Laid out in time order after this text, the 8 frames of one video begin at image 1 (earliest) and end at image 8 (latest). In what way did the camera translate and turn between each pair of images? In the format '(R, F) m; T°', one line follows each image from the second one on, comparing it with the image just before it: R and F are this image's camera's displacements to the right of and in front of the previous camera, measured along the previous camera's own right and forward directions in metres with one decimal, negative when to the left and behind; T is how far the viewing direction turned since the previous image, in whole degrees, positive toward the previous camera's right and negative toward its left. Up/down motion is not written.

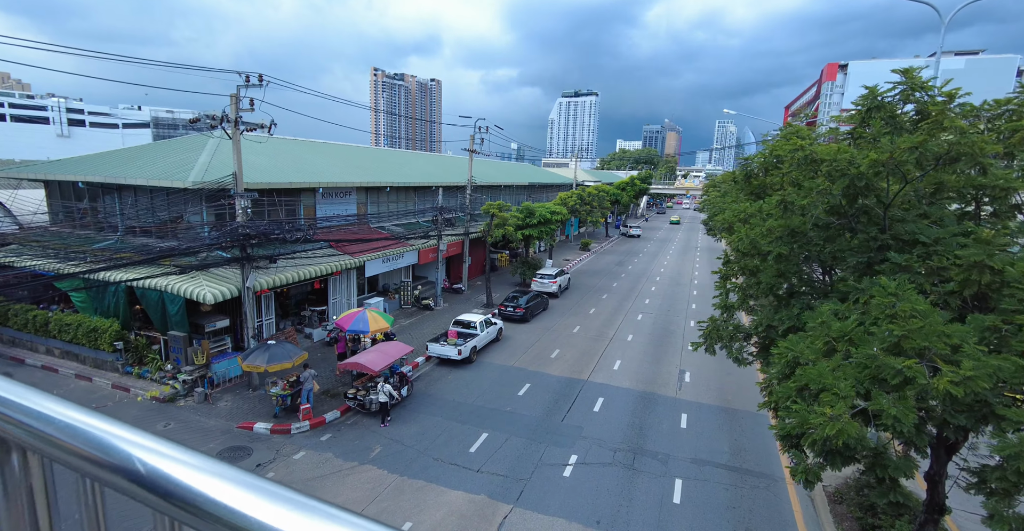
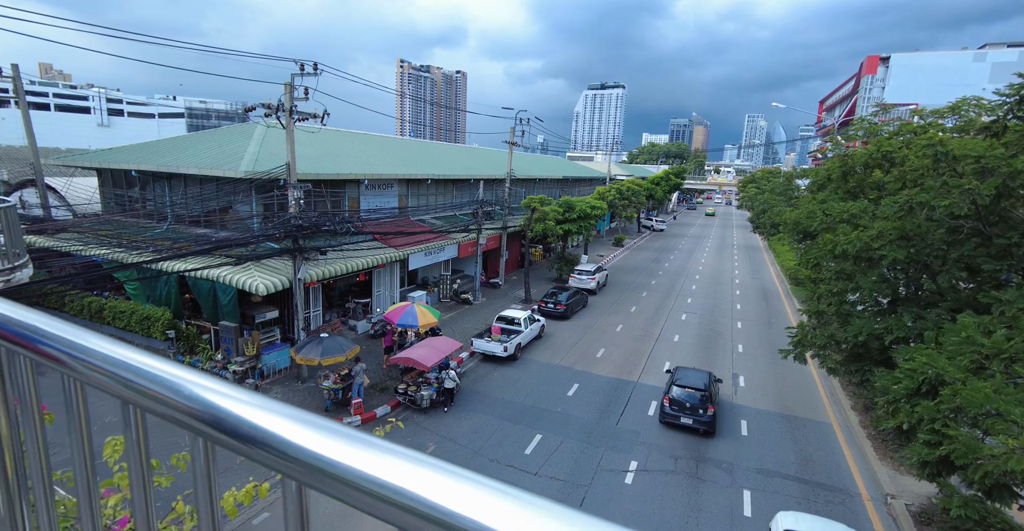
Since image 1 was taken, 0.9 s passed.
(-0.8, +0.3) m; -2°
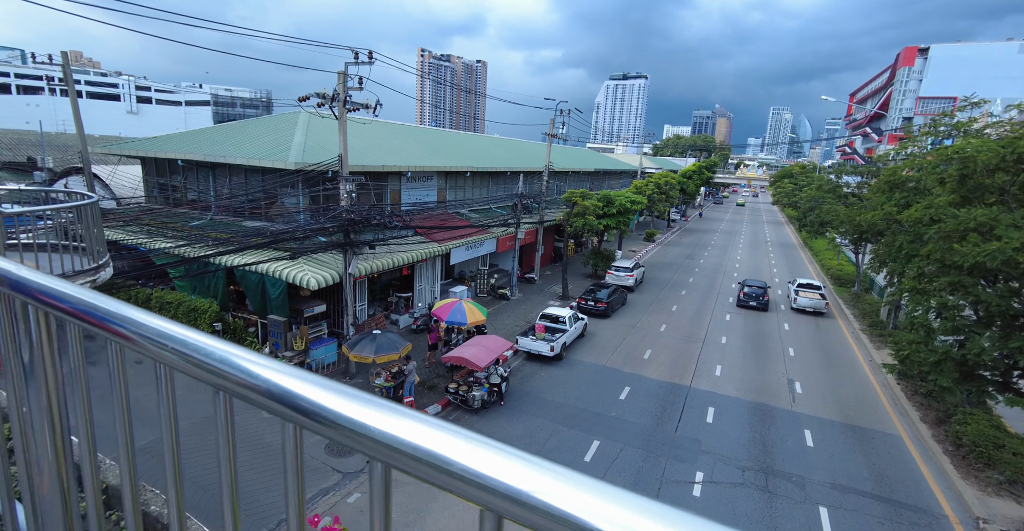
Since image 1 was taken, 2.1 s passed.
(-1.0, +0.4) m; -2°
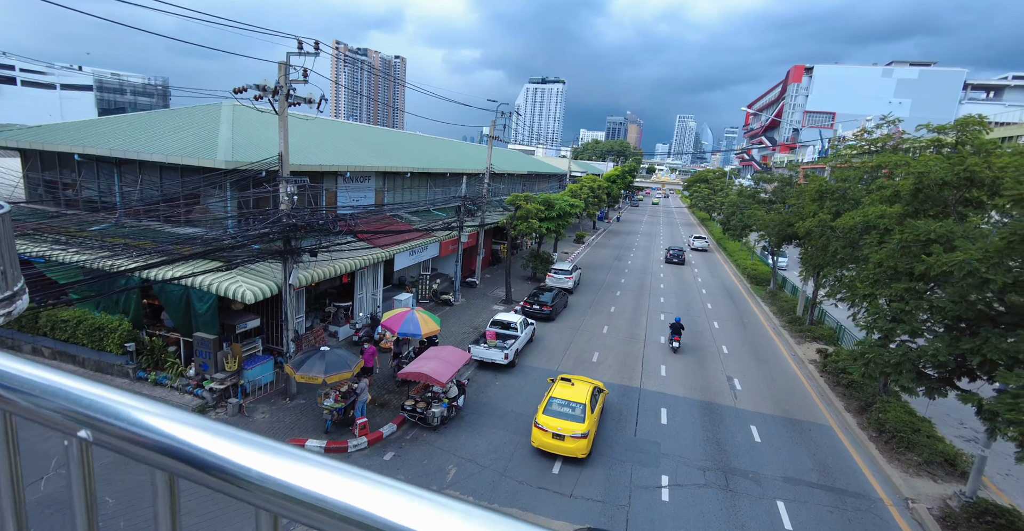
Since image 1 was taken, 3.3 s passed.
(-0.9, +0.4) m; +9°
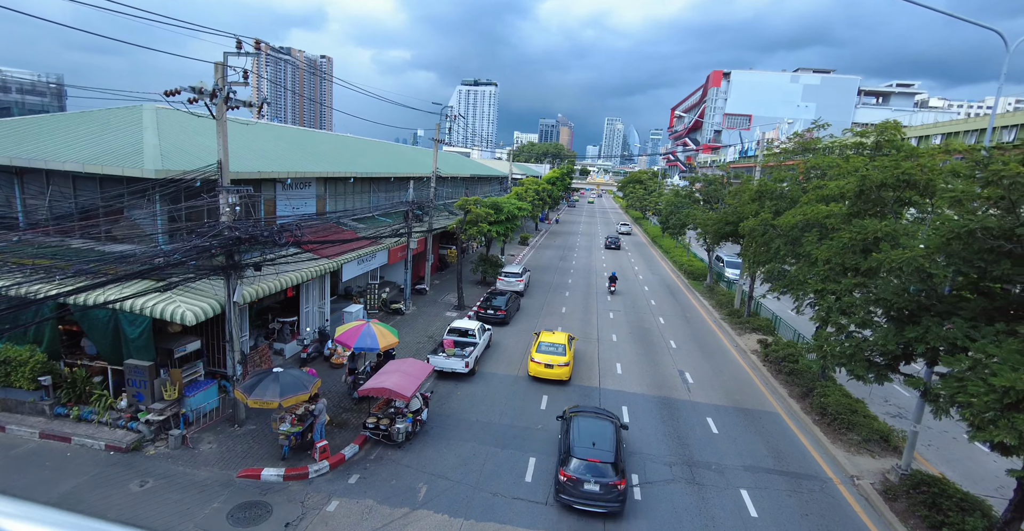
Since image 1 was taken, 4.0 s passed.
(-0.5, +0.2) m; +7°
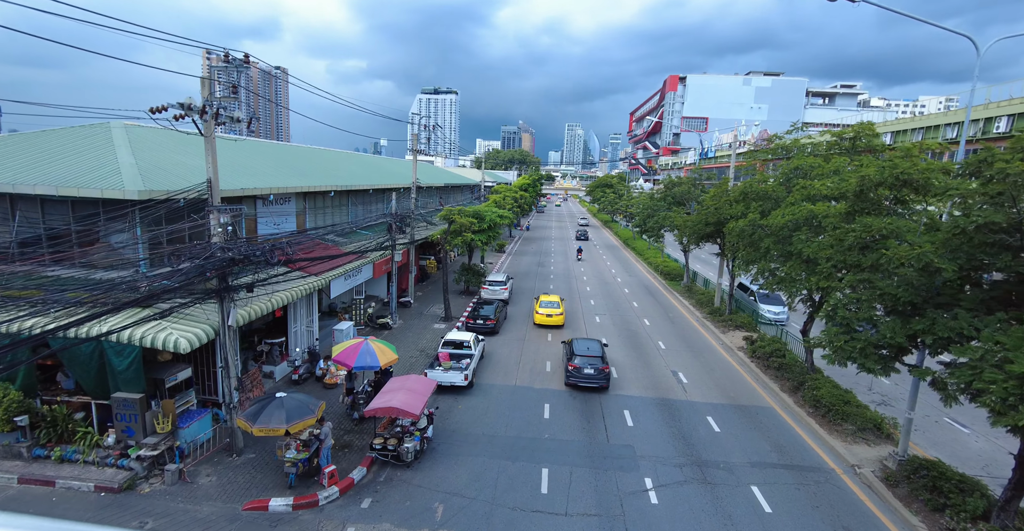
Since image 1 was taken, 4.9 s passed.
(-0.8, +0.1) m; +4°
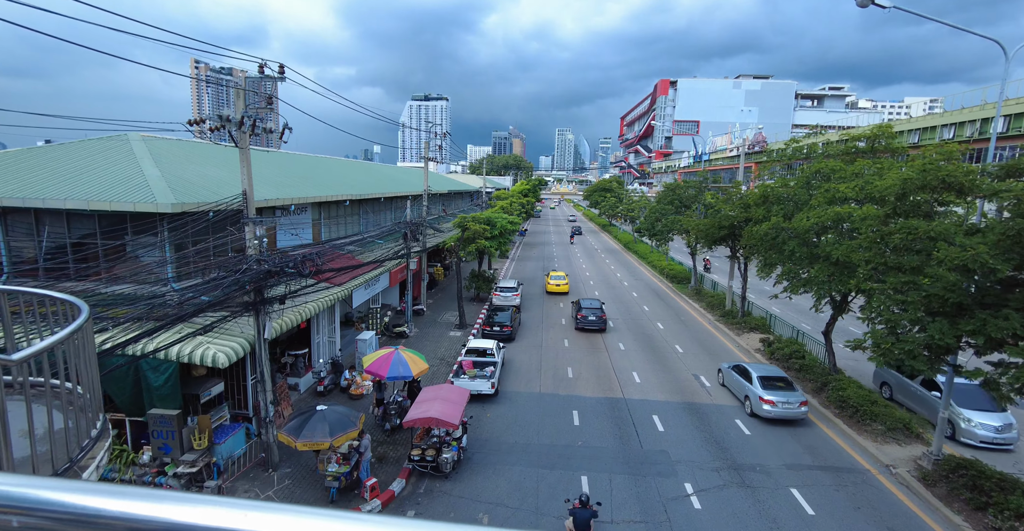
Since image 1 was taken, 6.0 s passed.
(-0.9, 0.0) m; +1°
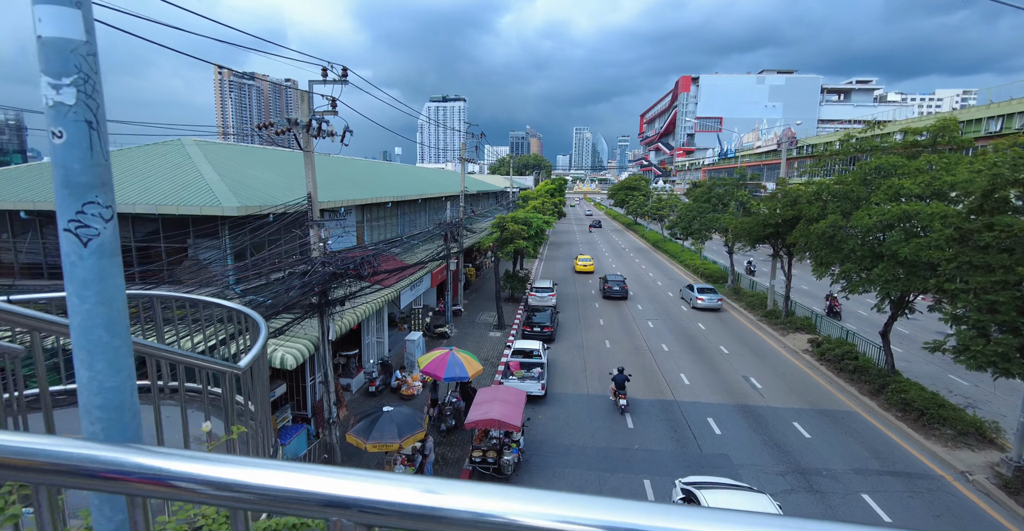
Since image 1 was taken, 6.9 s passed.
(-0.9, +0.1) m; -2°
